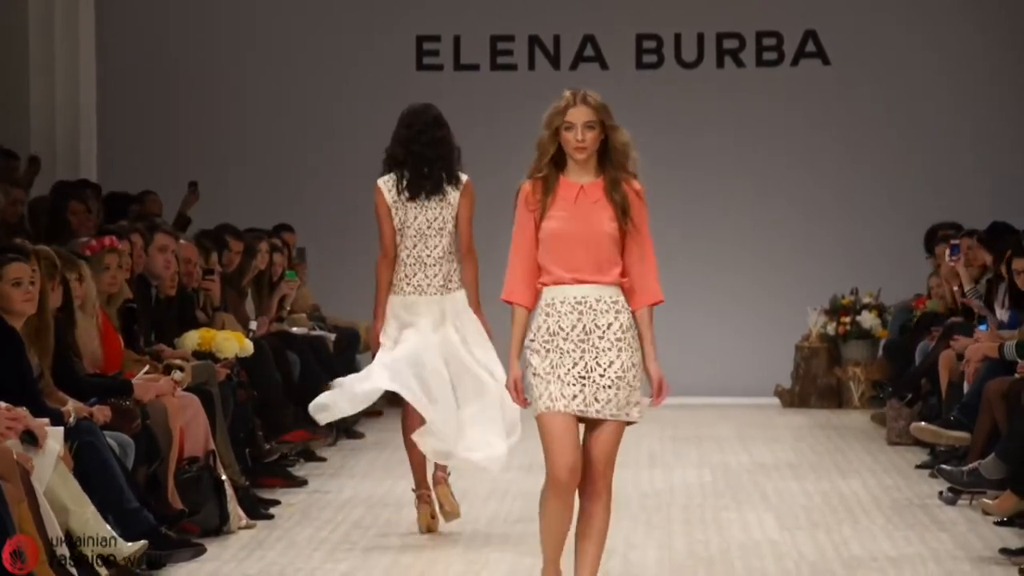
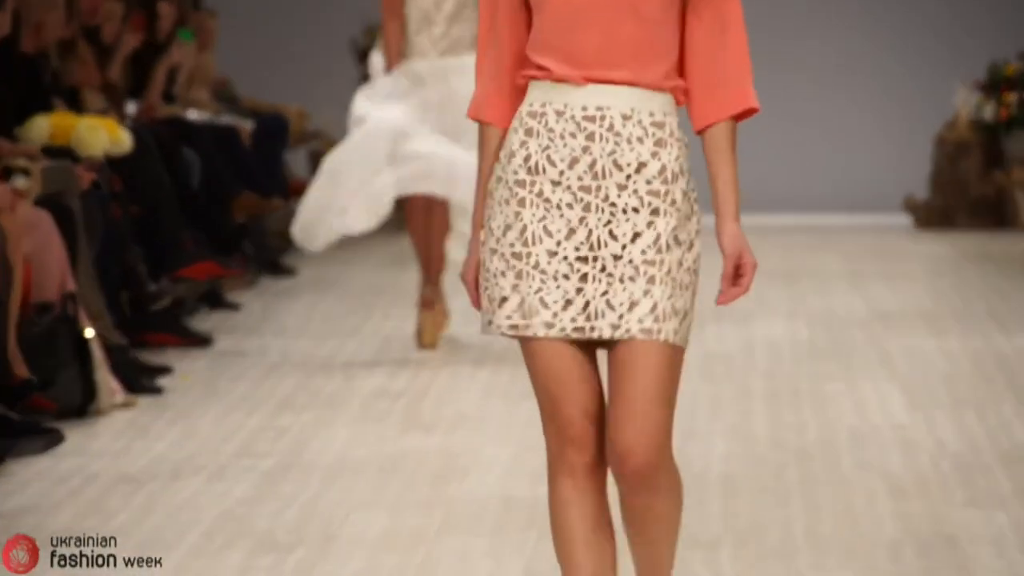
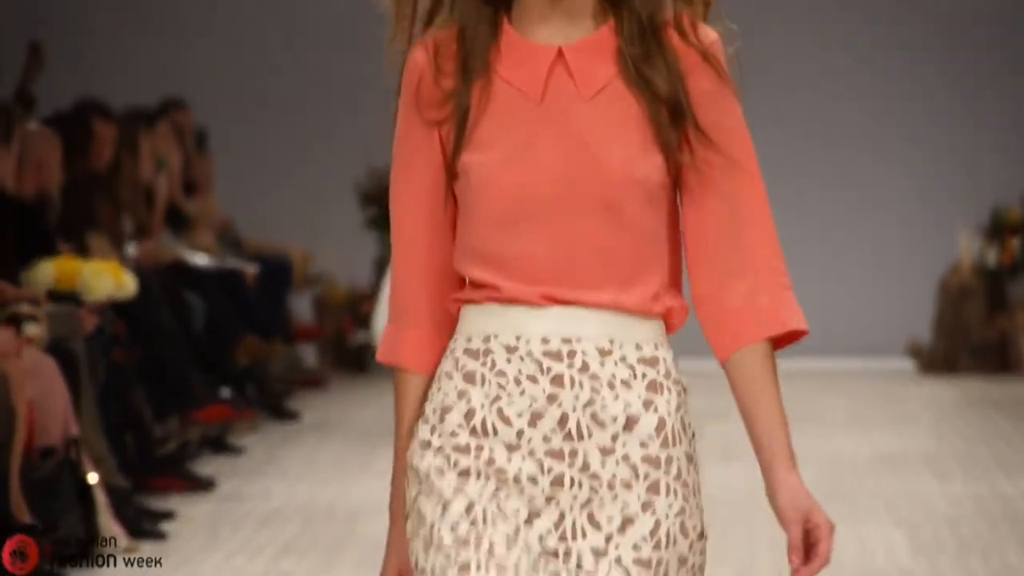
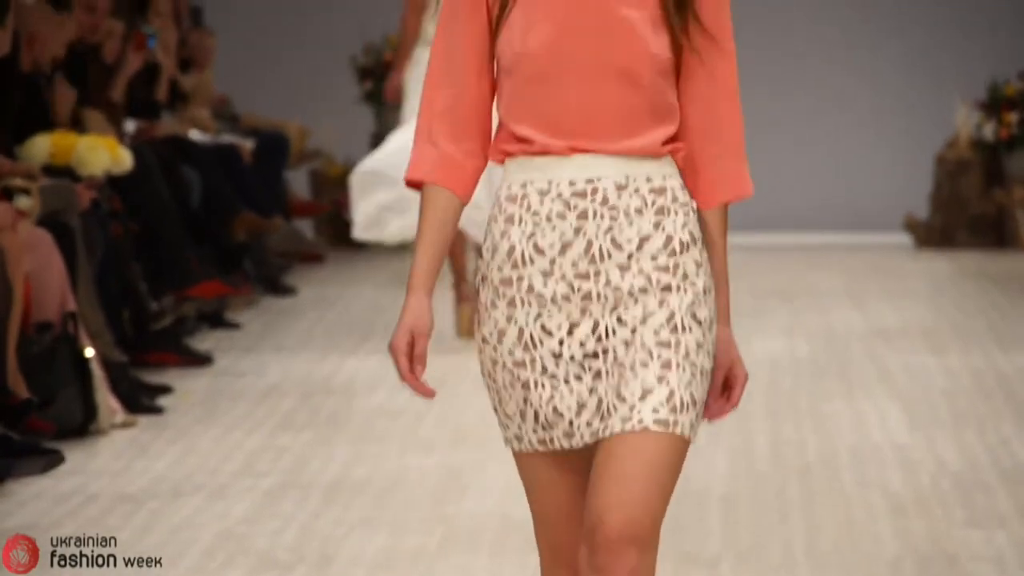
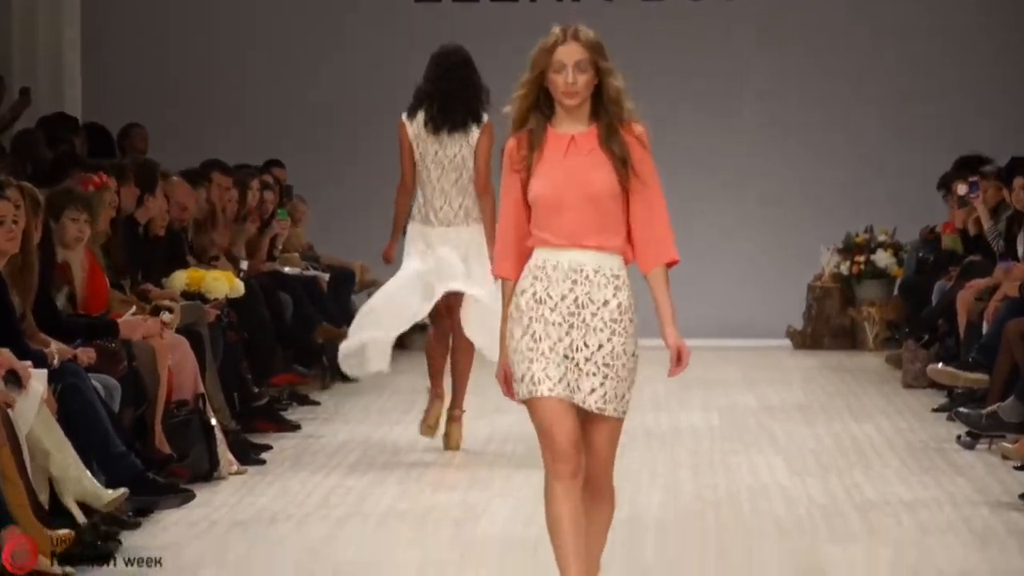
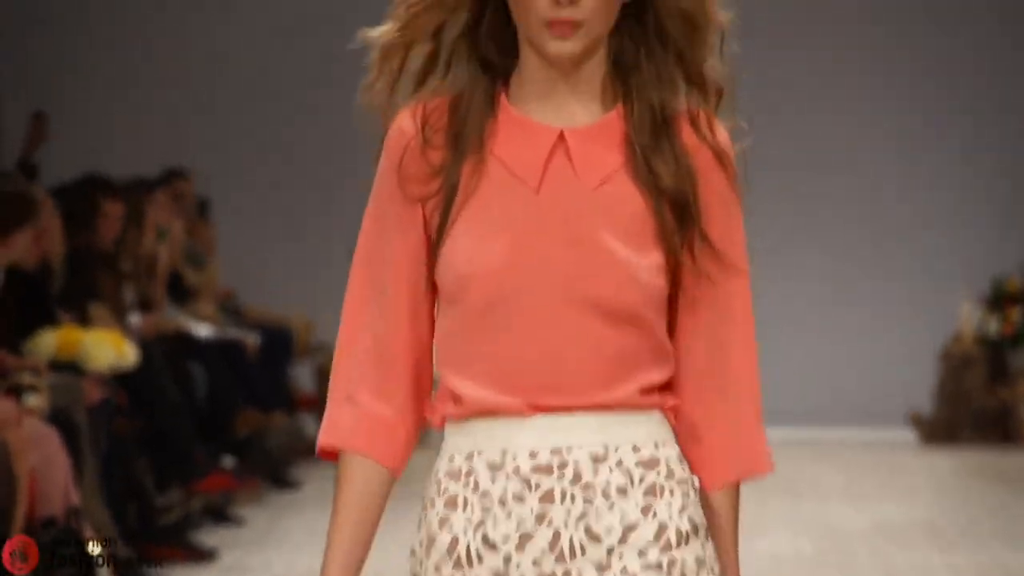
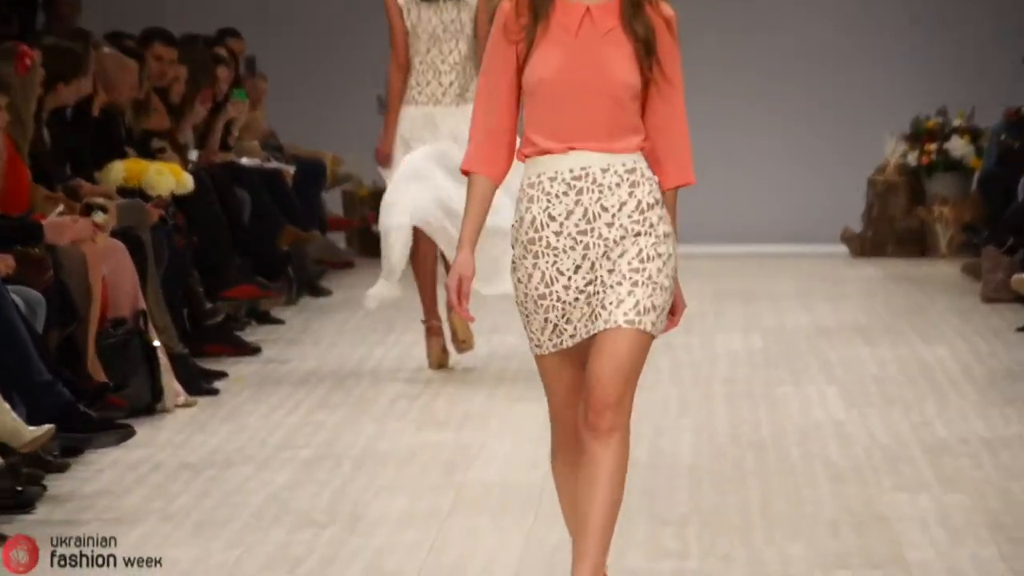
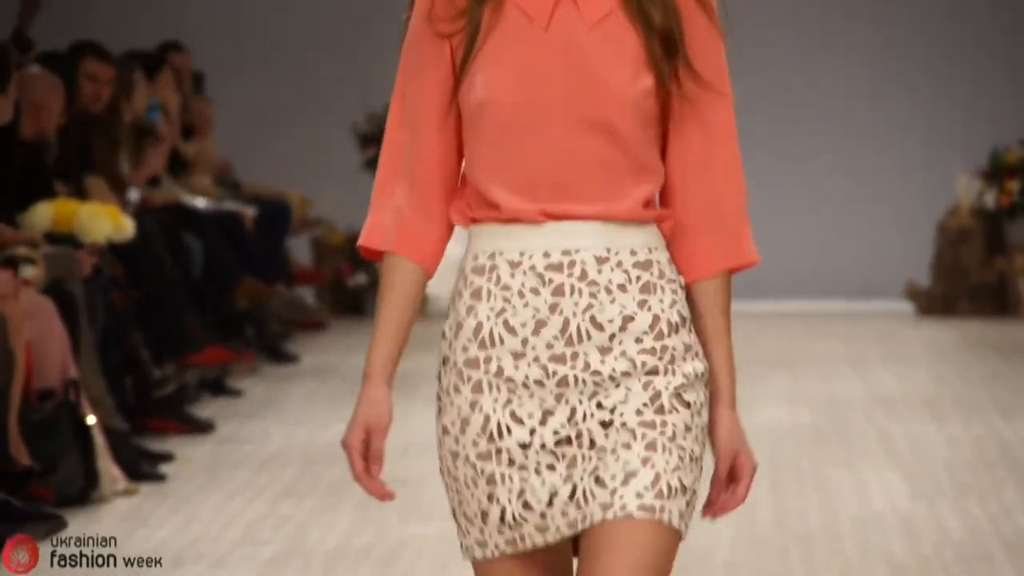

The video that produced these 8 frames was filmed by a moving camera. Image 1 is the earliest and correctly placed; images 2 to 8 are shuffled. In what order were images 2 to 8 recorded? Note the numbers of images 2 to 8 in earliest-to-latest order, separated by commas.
5, 7, 2, 4, 8, 3, 6
